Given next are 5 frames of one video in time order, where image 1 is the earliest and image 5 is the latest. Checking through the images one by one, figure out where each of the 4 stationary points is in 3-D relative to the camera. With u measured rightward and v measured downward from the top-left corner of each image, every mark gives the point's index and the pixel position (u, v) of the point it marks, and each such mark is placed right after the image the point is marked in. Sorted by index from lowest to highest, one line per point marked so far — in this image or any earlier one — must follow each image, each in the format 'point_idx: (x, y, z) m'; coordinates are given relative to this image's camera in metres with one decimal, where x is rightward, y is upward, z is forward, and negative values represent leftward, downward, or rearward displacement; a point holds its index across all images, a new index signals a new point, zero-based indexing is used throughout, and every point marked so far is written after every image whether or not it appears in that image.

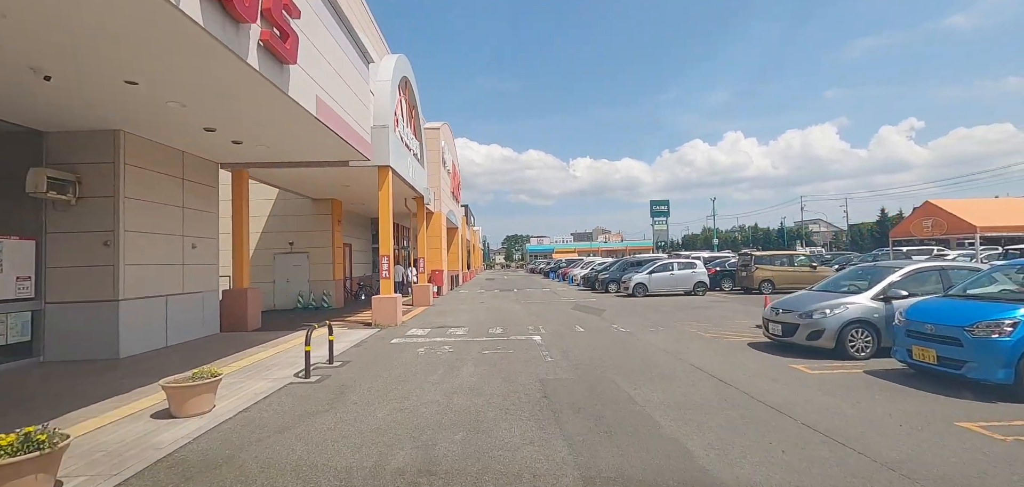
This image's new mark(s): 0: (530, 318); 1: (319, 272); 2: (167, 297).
0: (+0.5, -2.4, +14.1) m
1: (-8.3, -1.2, +19.2) m
2: (-8.0, -1.2, +10.5) m
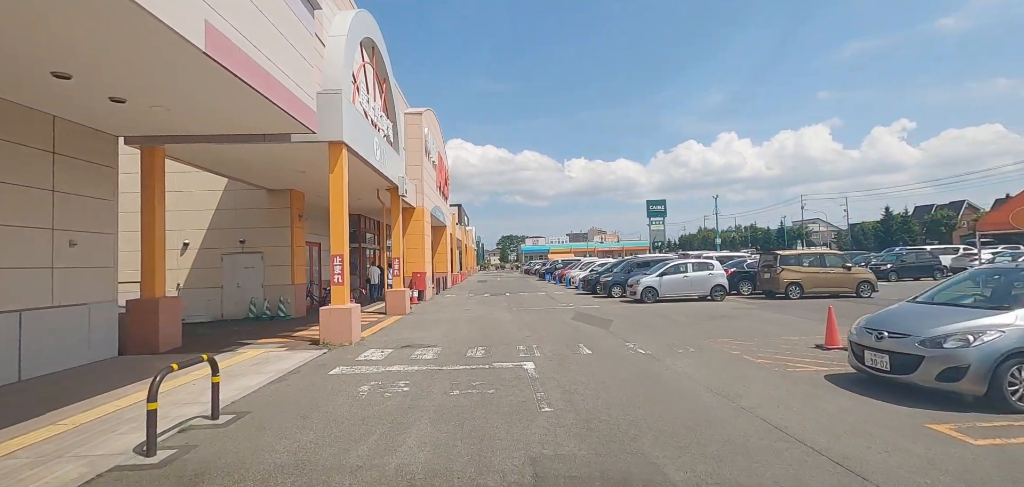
0: (+0.2, -2.3, +11.4) m
1: (-8.7, -1.2, +16.4) m
2: (-8.3, -1.2, +7.6) m
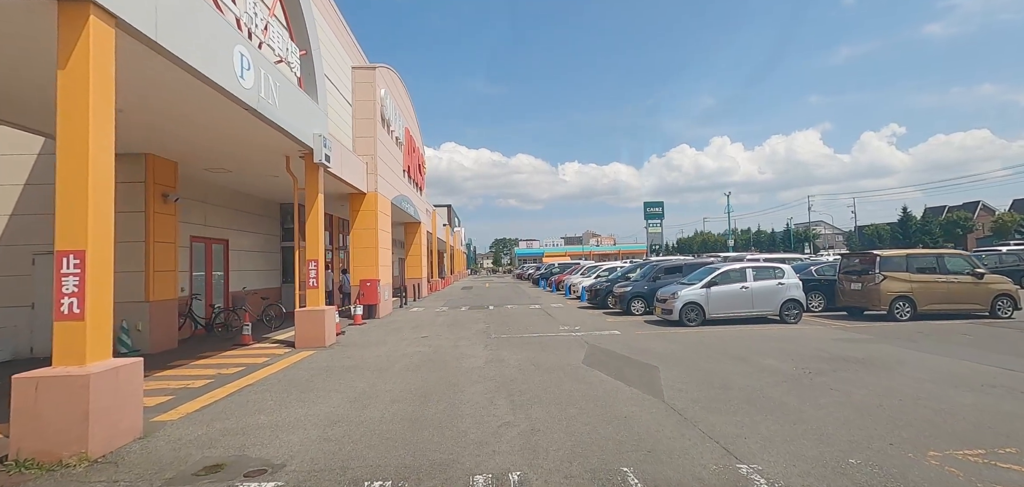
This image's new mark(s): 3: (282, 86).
0: (-0.3, -2.1, +5.6) m
1: (-9.2, -1.0, +10.5) m
2: (-8.8, -1.0, +1.8) m
3: (-4.7, +3.2, +9.2) m
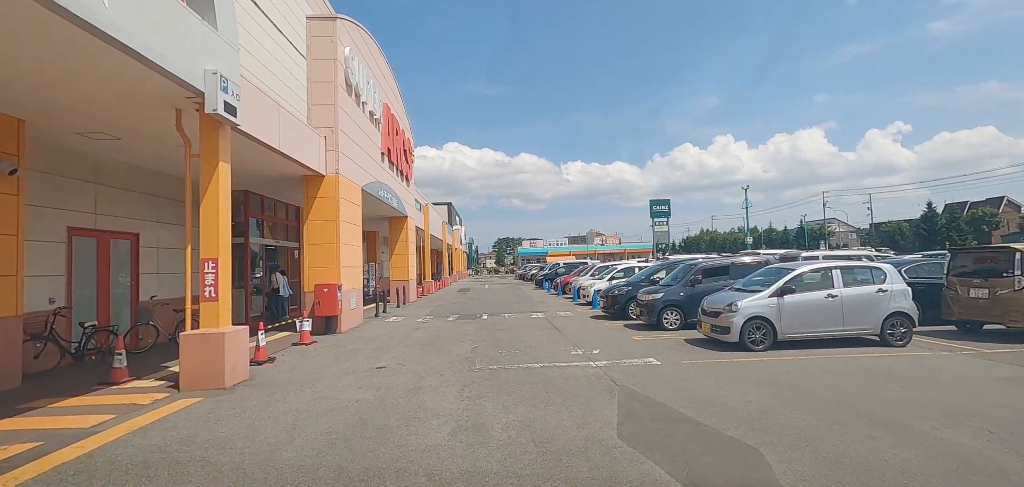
0: (-0.4, -2.0, +2.1) m
1: (-9.3, -0.9, +7.0) m
2: (-9.0, -0.8, -1.7) m
3: (-4.9, +3.4, +5.6) m
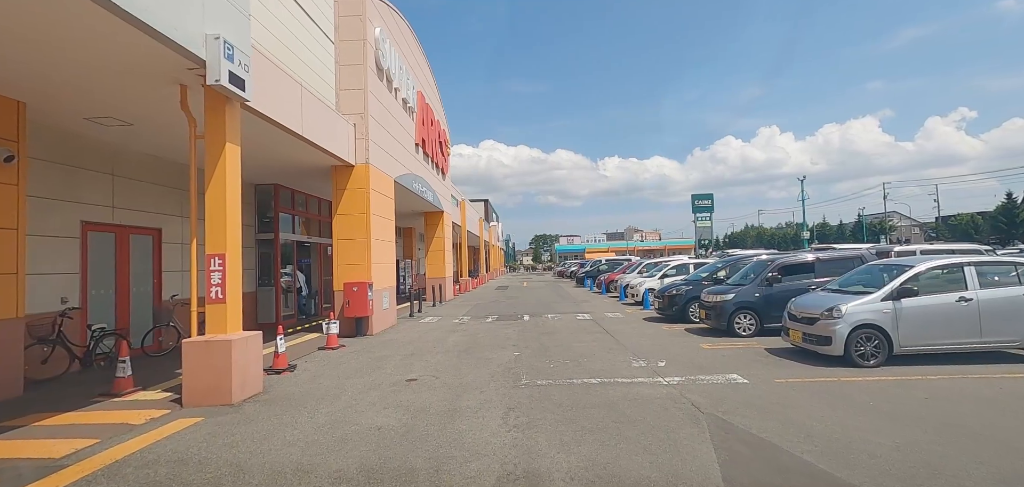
0: (-0.1, -1.9, +0.8) m
1: (-8.6, -0.8, +6.4) m
2: (-8.9, -0.8, -2.3) m
3: (-4.3, +3.5, +4.6) m
